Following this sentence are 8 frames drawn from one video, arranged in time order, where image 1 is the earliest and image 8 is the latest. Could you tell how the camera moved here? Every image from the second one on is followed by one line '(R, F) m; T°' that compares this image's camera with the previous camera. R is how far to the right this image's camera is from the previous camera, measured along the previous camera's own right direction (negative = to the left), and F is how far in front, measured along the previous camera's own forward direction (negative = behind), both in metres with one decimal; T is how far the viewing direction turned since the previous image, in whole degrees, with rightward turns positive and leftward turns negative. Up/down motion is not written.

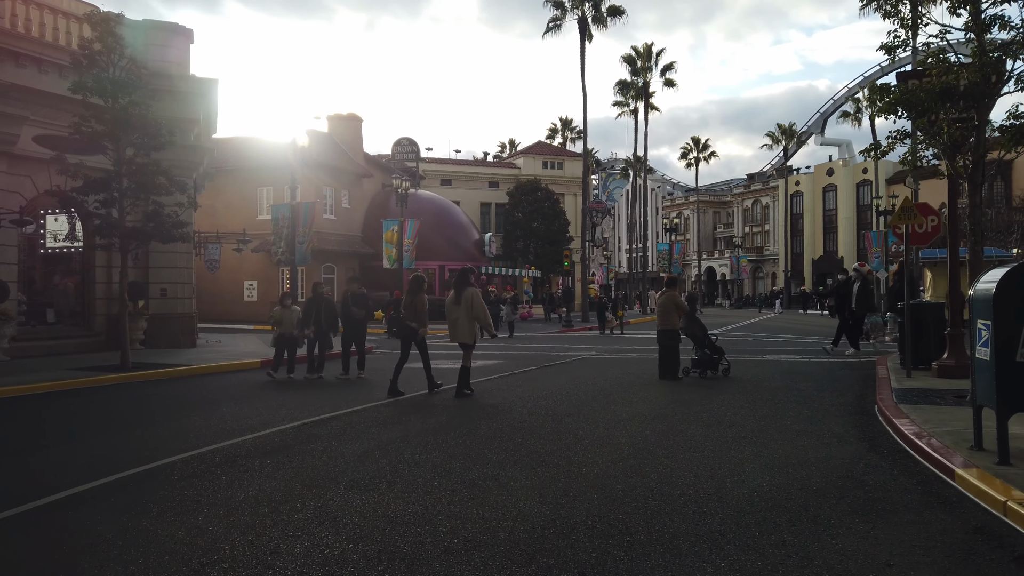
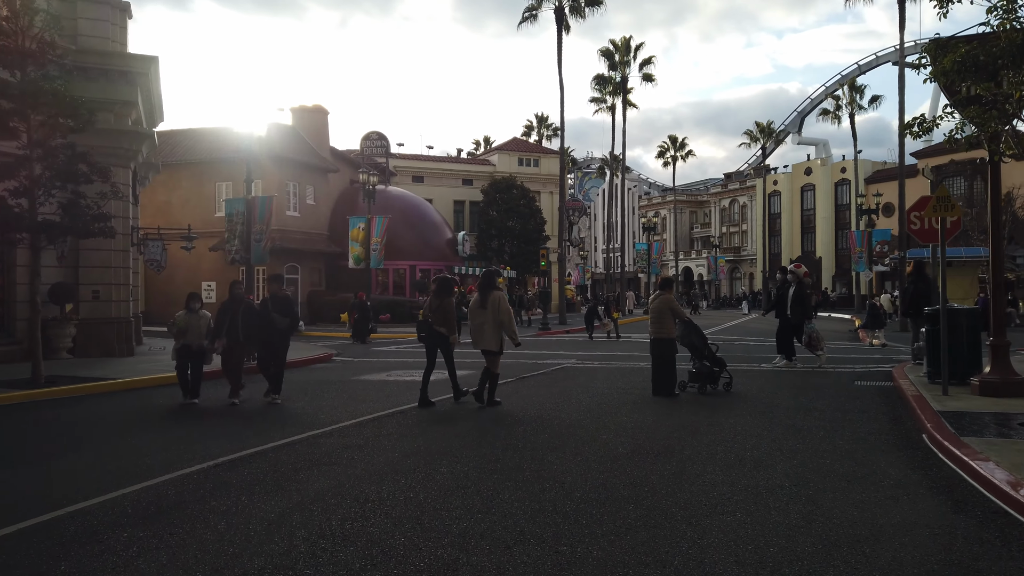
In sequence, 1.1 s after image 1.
(+0.1, +1.8) m; +2°
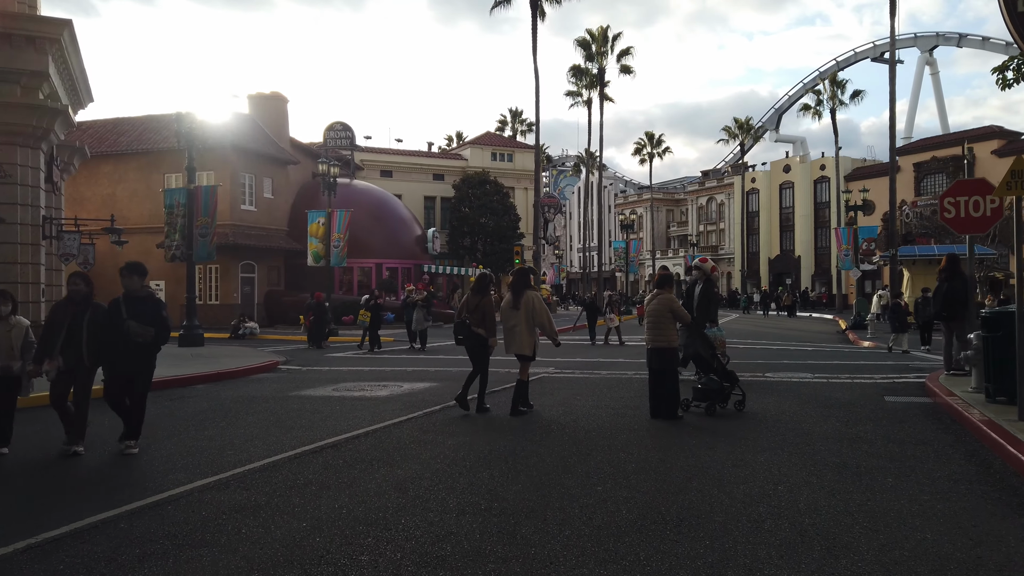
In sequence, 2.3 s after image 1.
(+0.1, +2.2) m; +2°
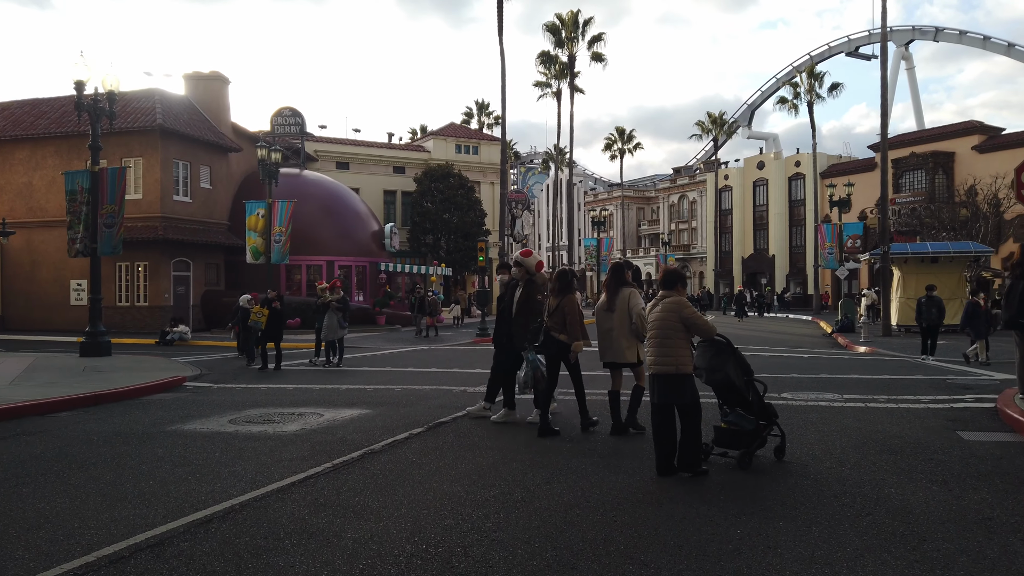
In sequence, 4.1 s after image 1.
(+0.2, +3.0) m; +2°
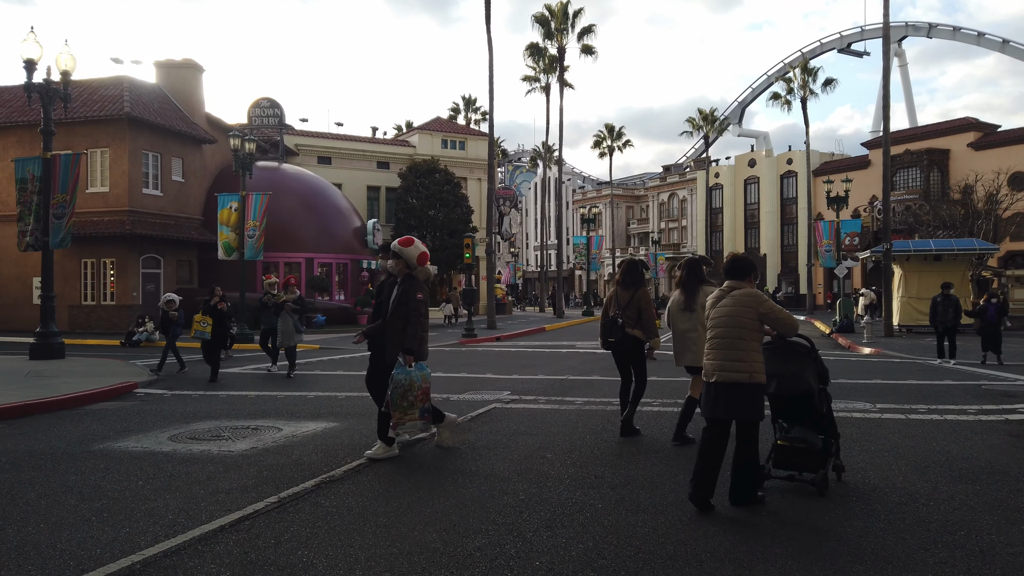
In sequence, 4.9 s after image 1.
(0.0, +1.4) m; +1°
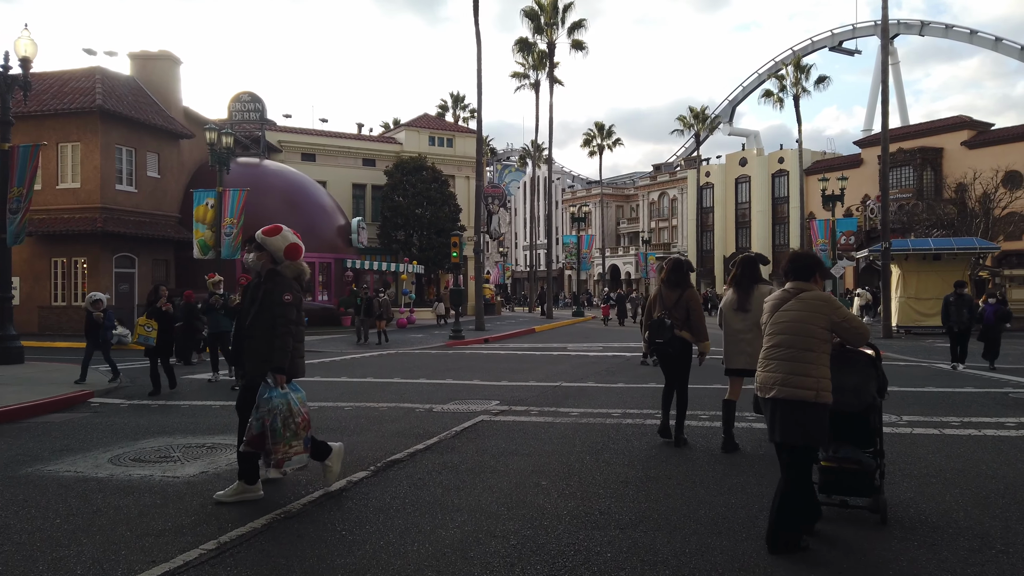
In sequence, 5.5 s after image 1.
(0.0, +1.0) m; +1°
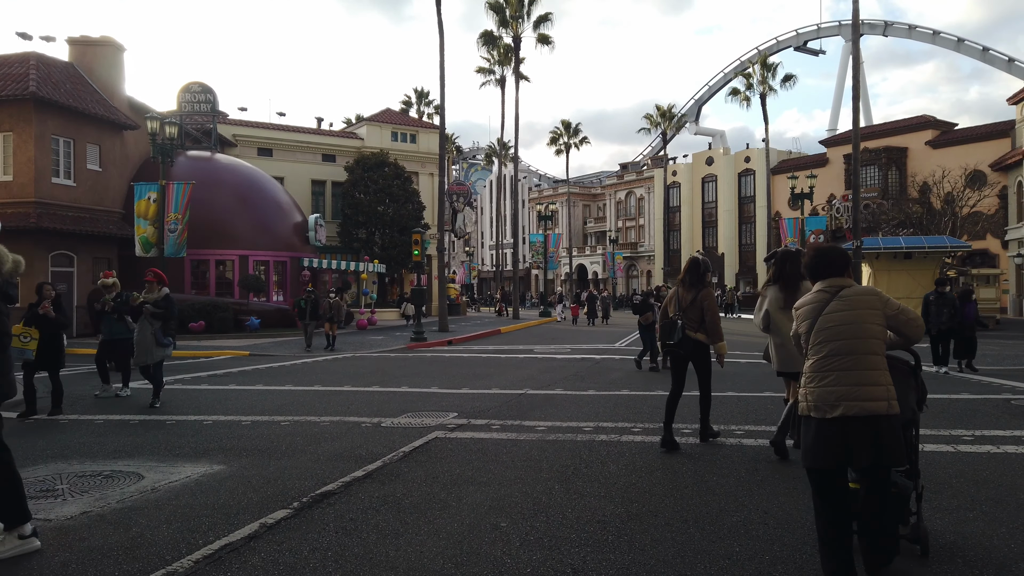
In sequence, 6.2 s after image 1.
(+0.1, +1.1) m; +3°
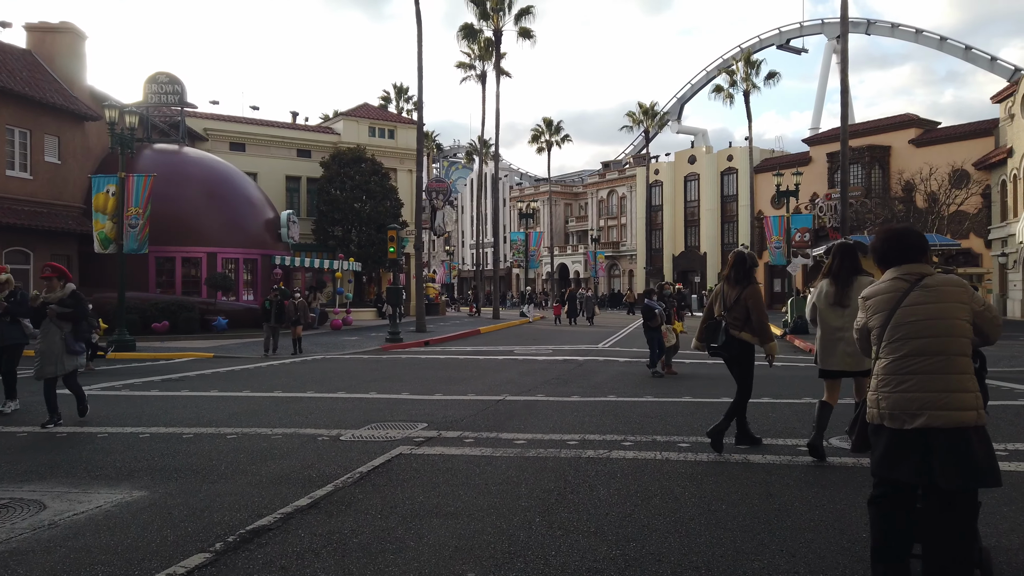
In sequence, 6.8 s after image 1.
(+0.1, +1.0) m; +1°
